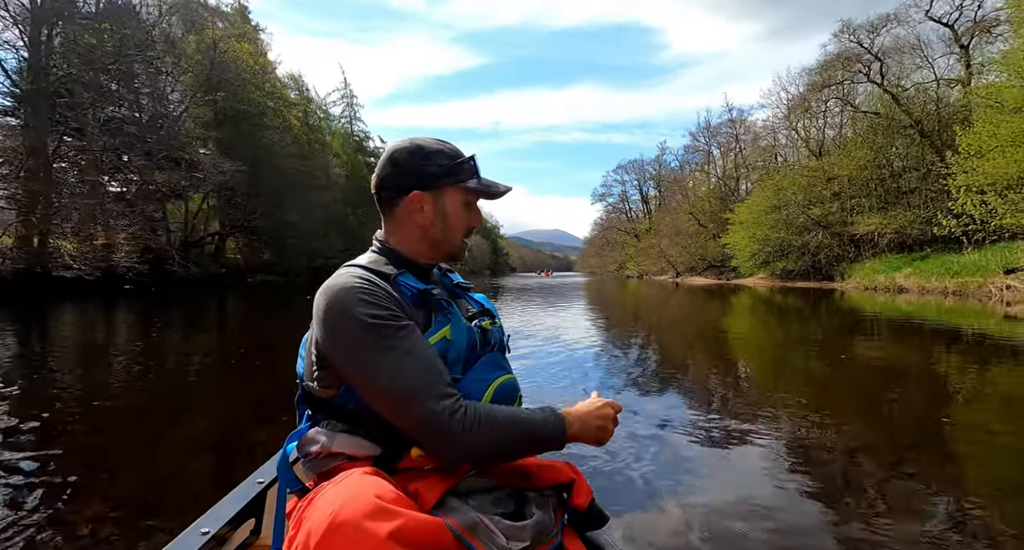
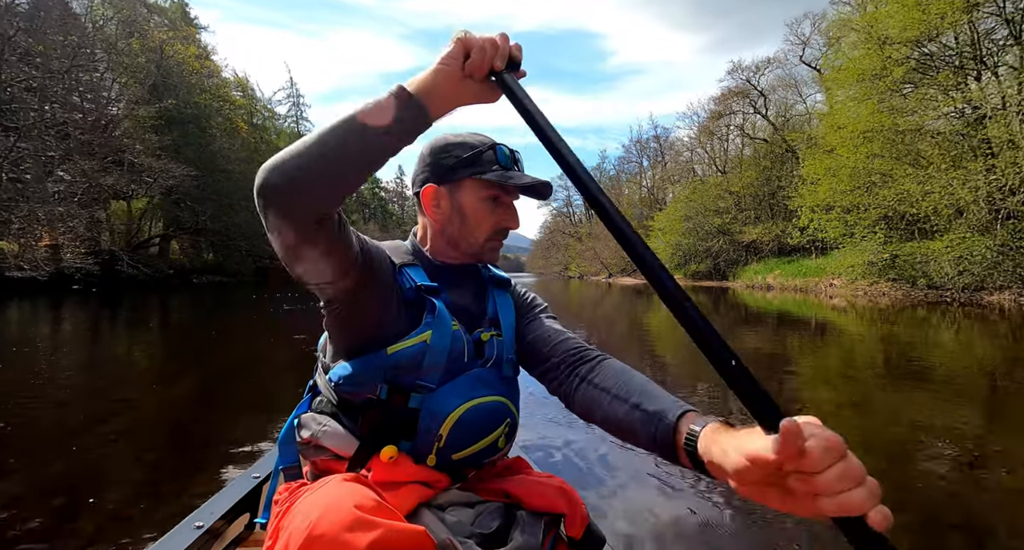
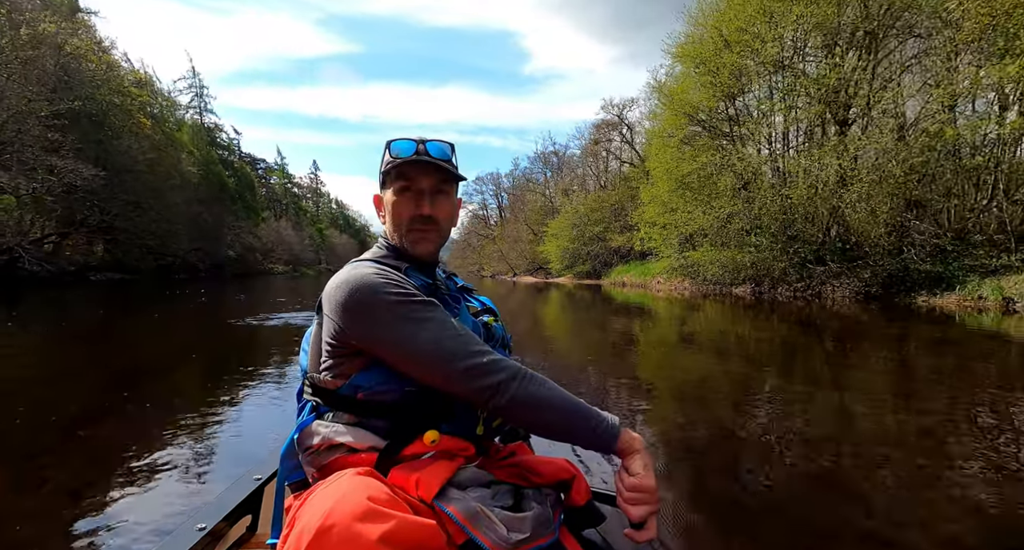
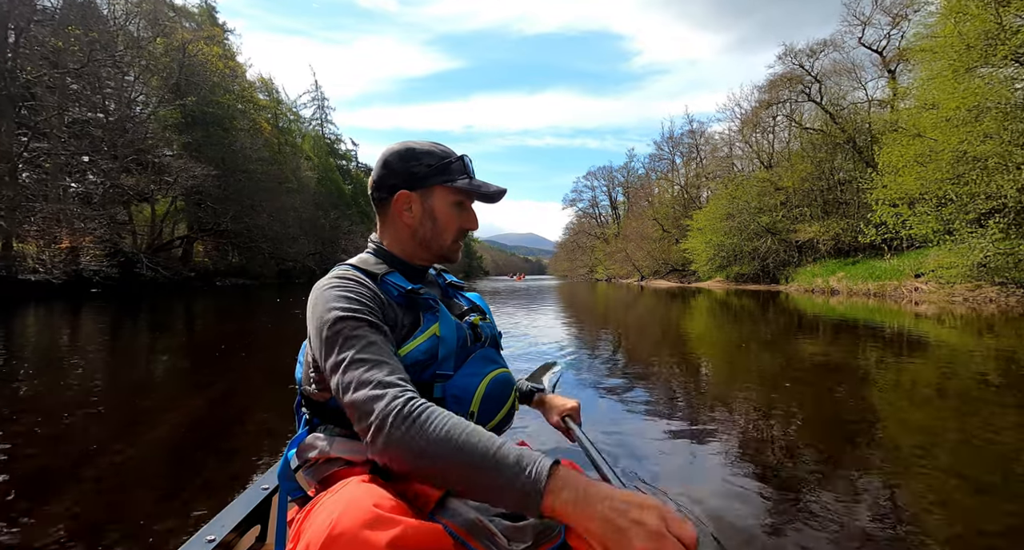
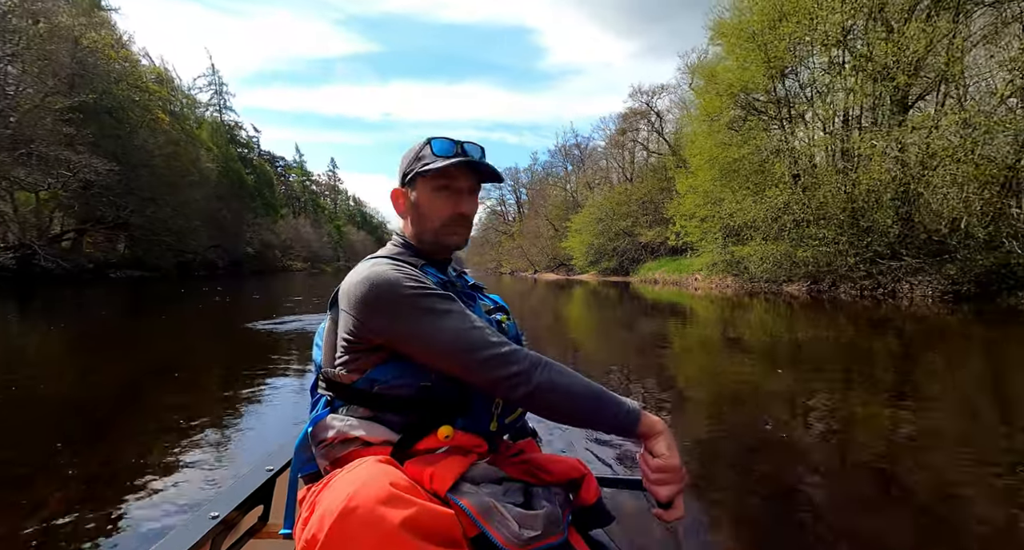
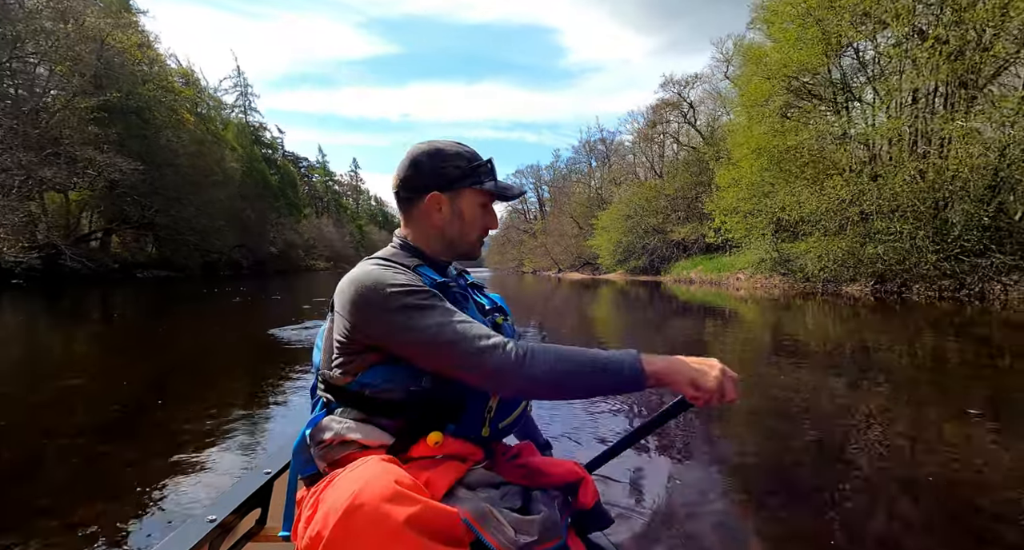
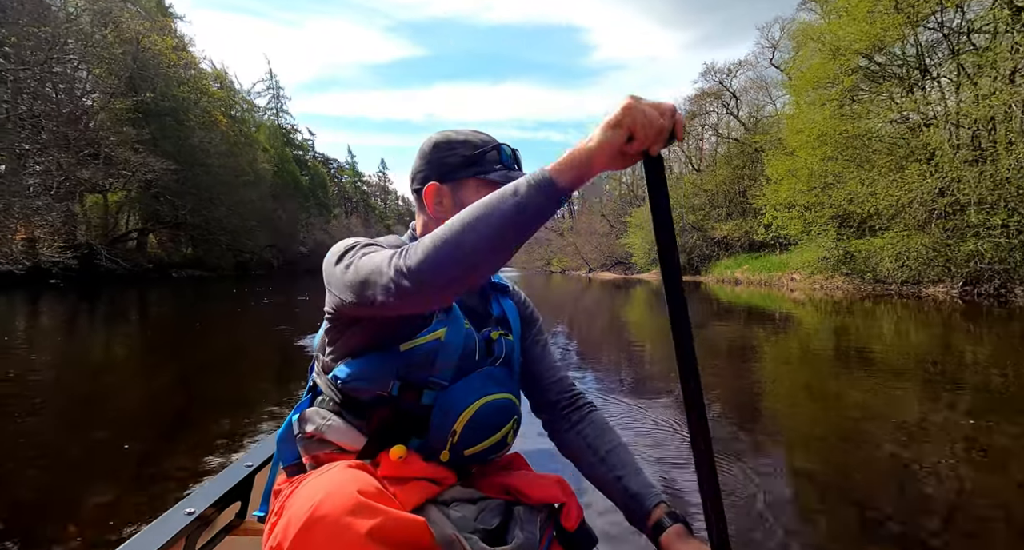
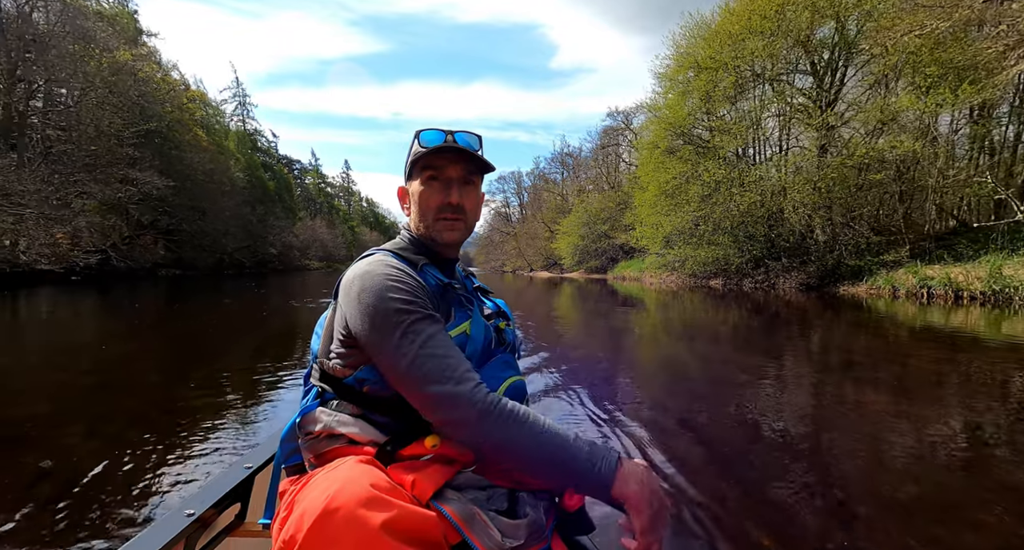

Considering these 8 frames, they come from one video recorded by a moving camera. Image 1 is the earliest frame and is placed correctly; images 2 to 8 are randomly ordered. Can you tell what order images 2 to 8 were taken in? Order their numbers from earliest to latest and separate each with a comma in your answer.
4, 2, 7, 6, 5, 3, 8
